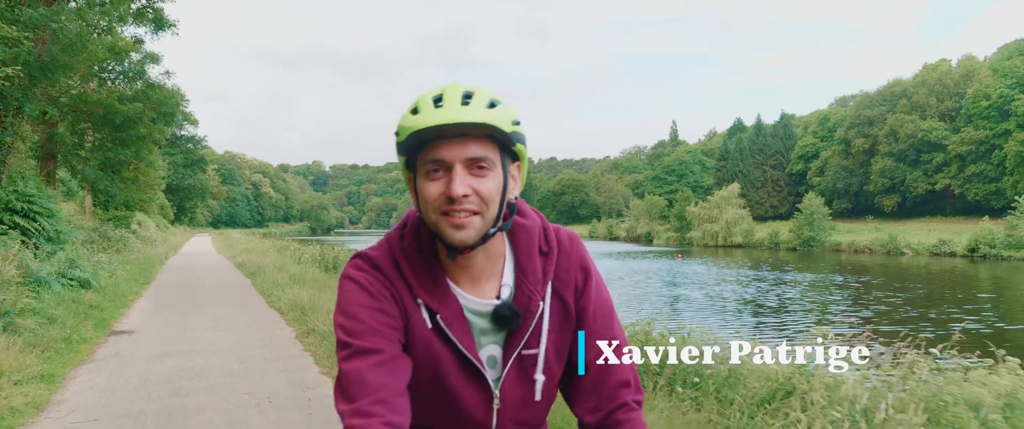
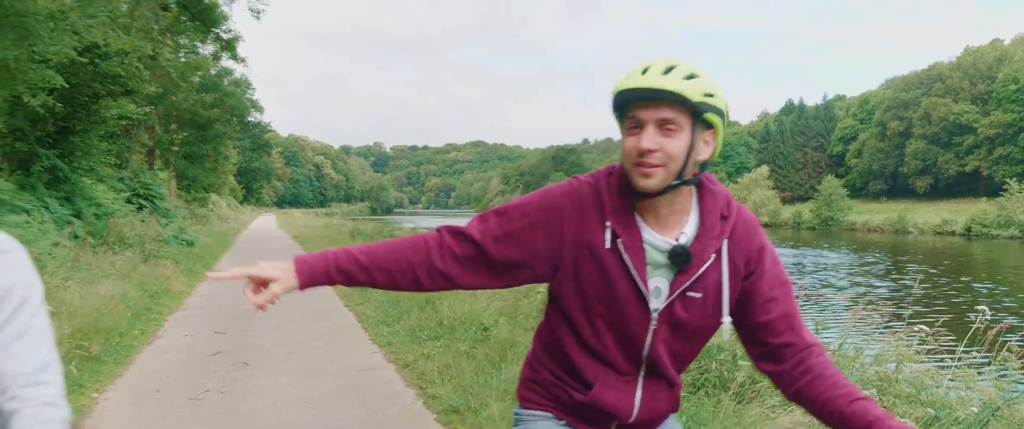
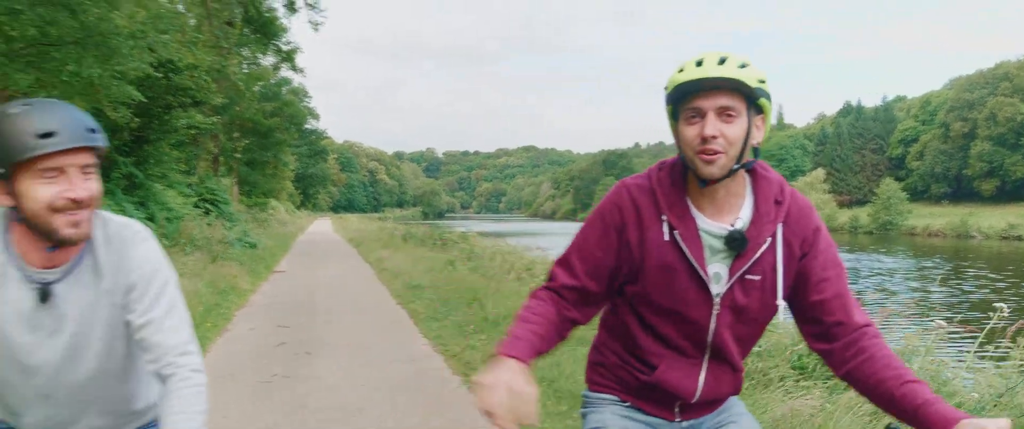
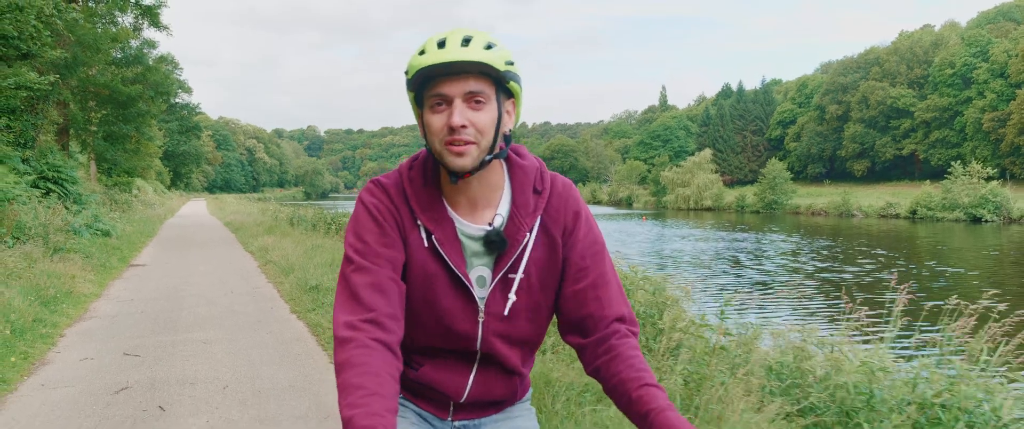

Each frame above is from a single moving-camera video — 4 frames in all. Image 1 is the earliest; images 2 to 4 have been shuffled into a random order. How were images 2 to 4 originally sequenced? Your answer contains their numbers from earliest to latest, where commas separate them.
4, 2, 3
